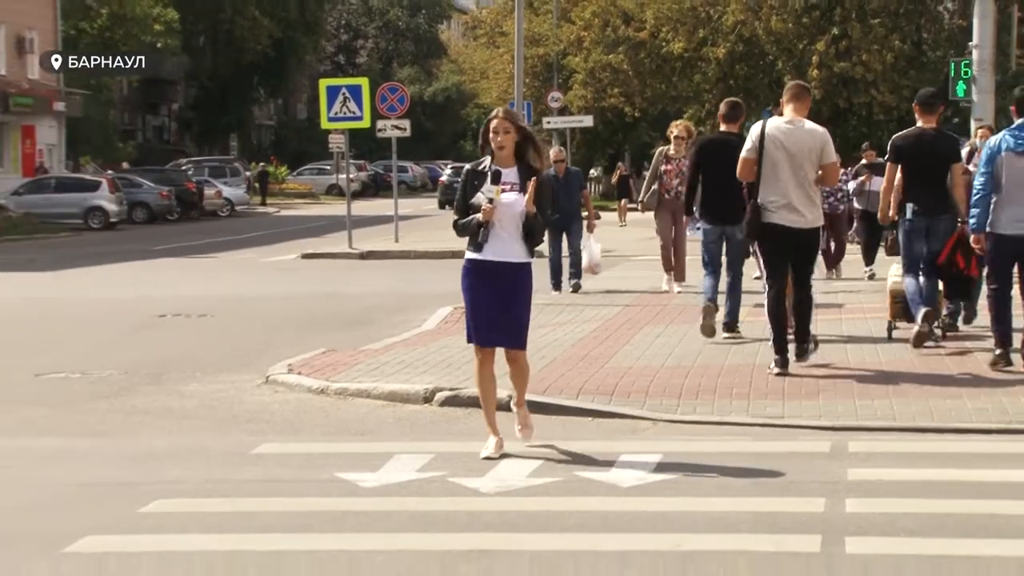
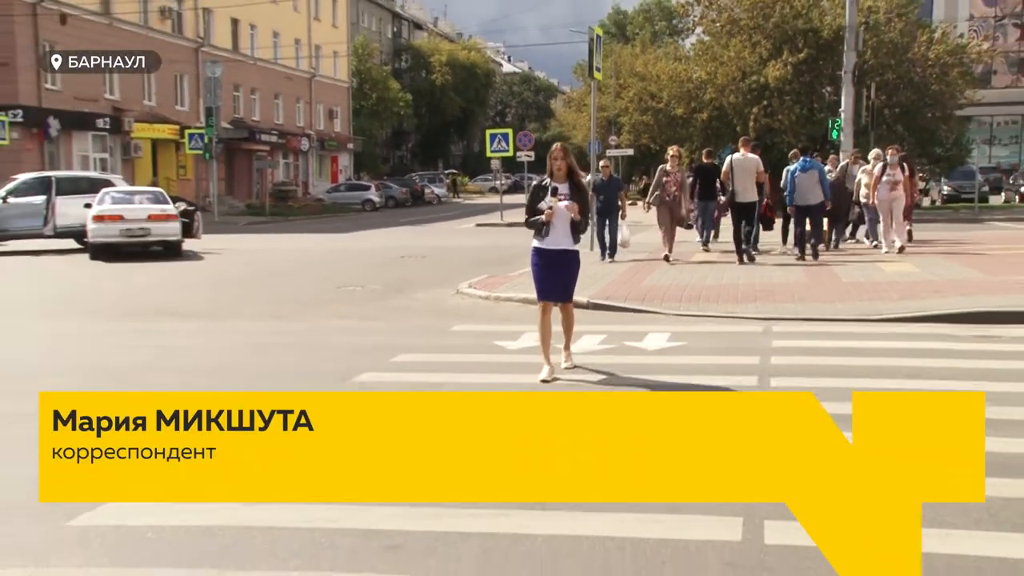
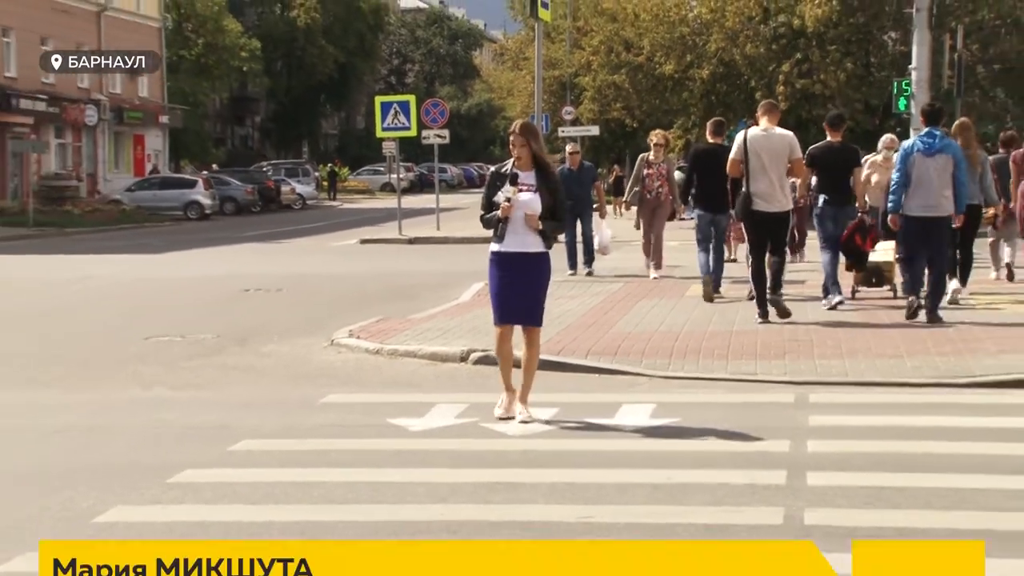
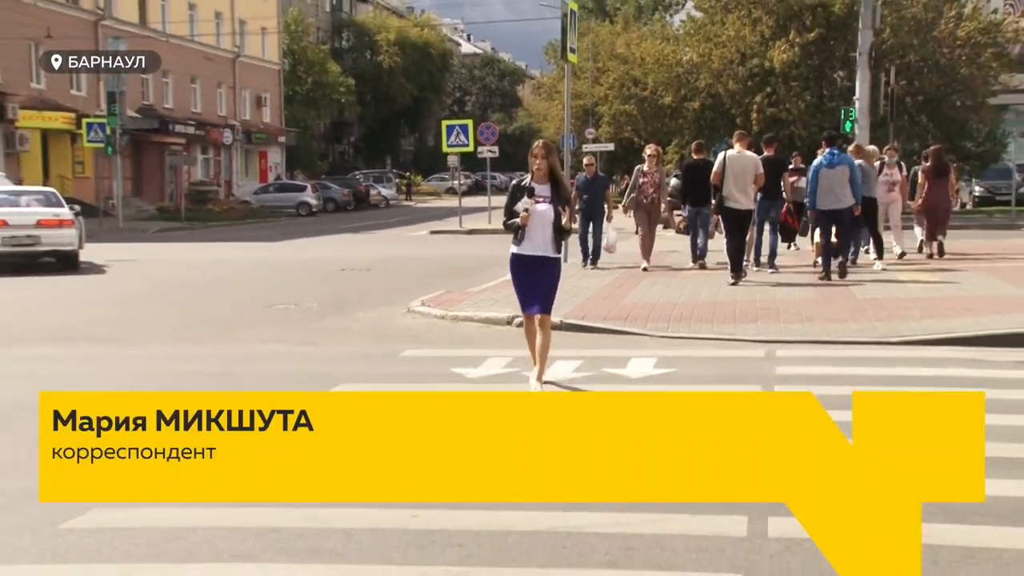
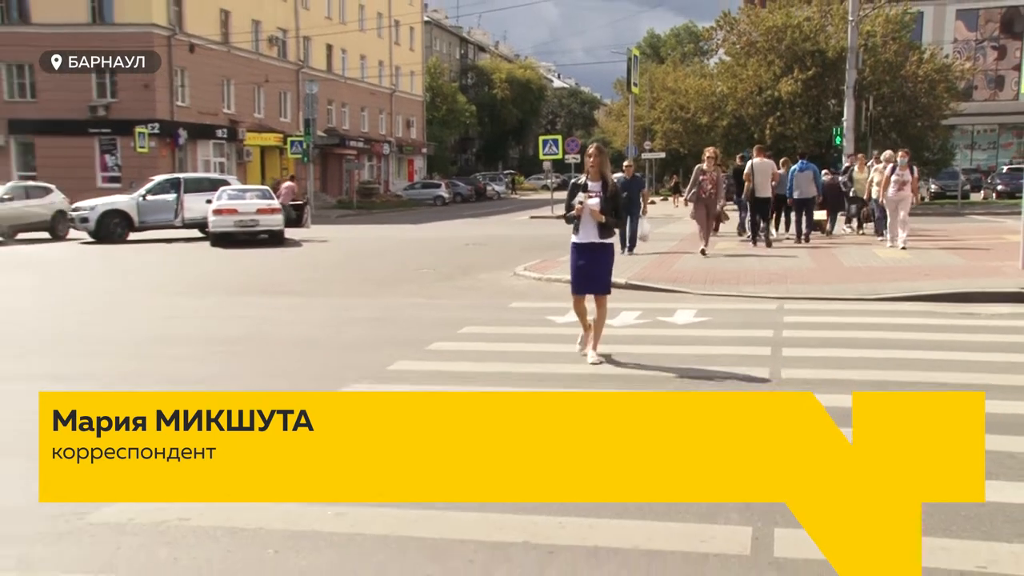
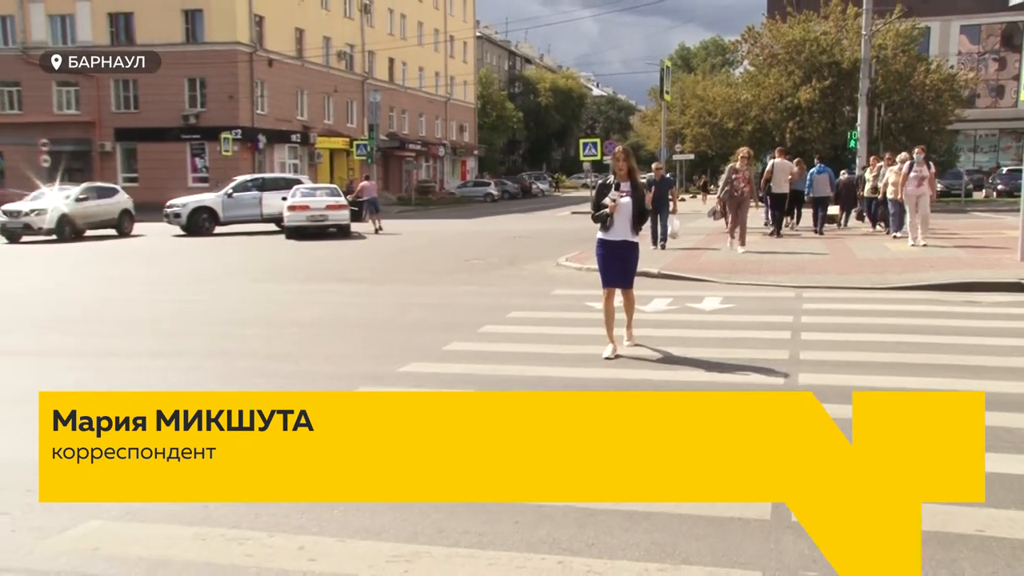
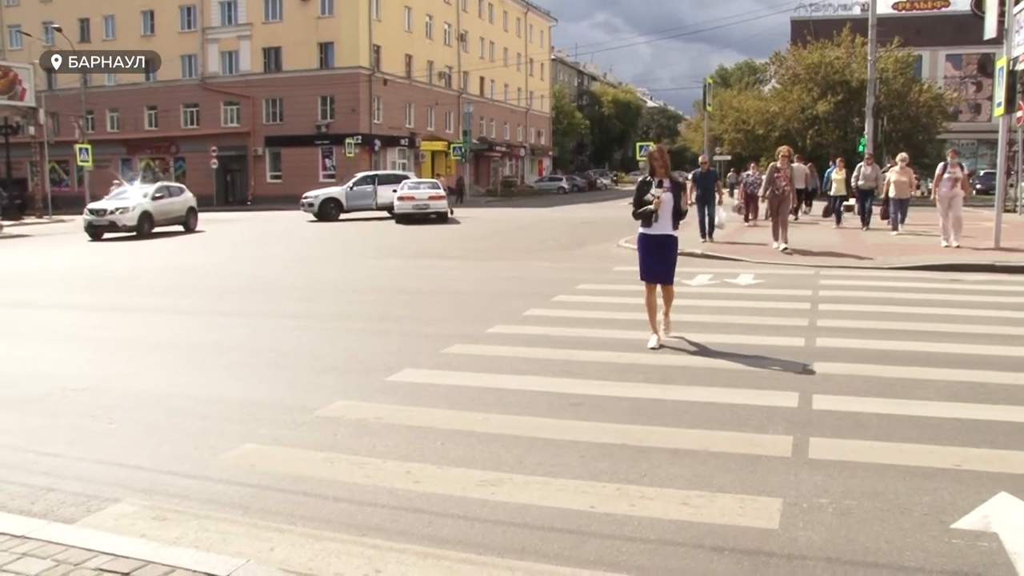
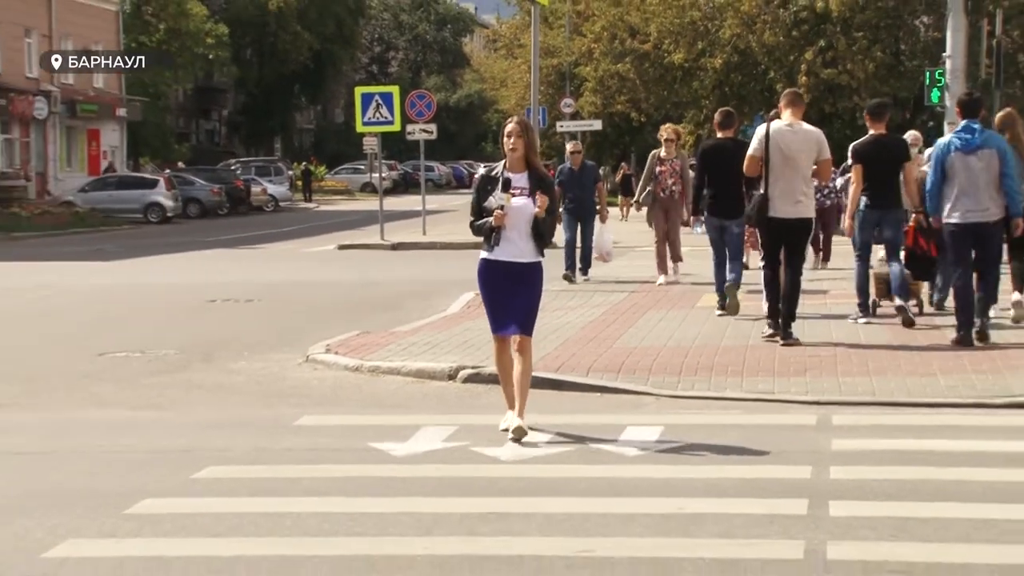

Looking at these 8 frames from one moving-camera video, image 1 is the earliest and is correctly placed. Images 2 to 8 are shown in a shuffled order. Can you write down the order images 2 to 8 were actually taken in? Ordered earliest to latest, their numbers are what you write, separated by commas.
8, 3, 4, 2, 5, 6, 7
